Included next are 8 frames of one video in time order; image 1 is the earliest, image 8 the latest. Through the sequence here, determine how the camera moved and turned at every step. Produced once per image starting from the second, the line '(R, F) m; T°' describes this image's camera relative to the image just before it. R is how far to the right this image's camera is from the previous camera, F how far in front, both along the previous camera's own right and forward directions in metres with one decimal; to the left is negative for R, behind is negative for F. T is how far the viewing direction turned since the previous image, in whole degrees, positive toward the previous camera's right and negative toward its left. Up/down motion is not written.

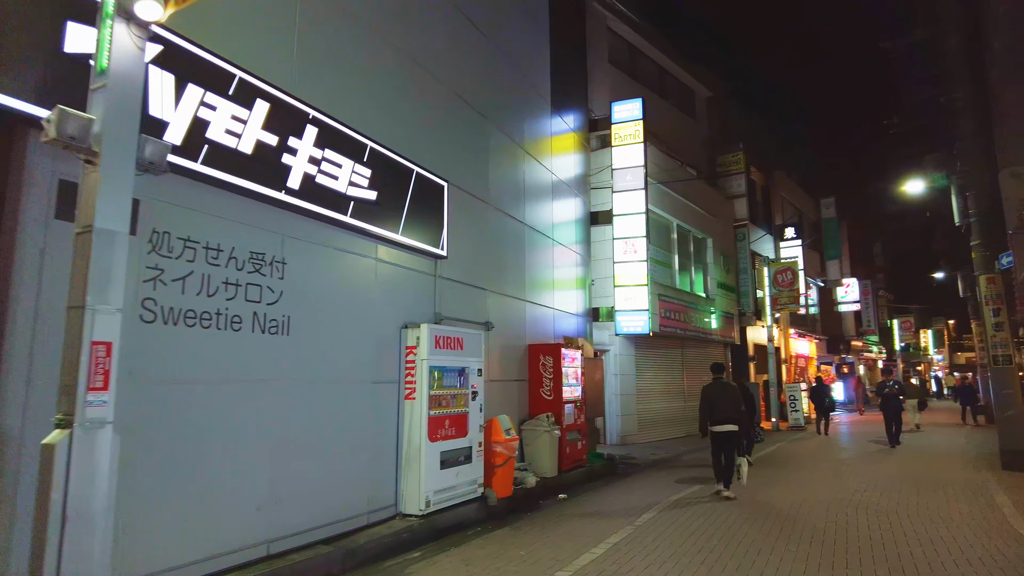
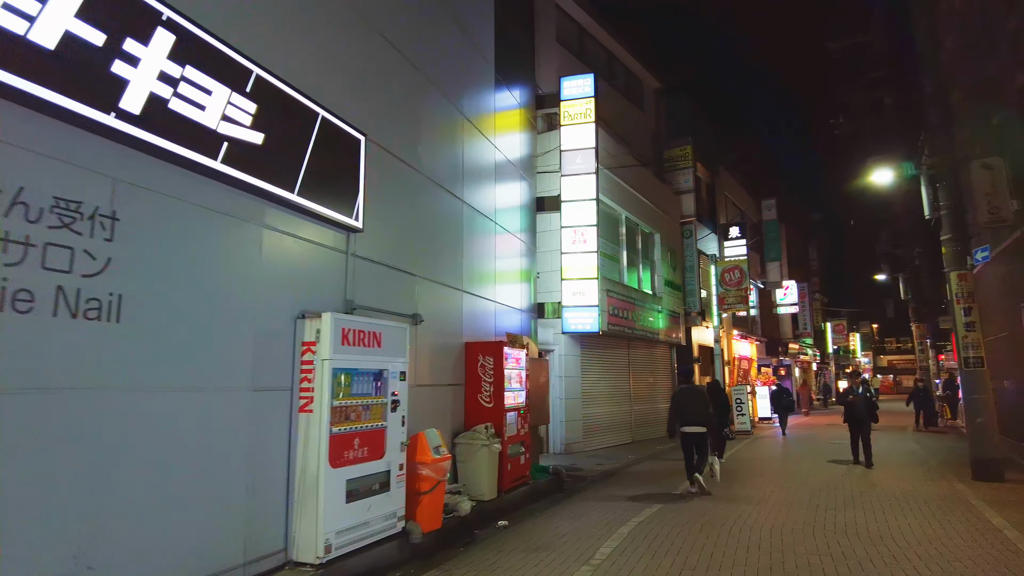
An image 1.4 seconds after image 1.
(0.0, +1.5) m; +5°
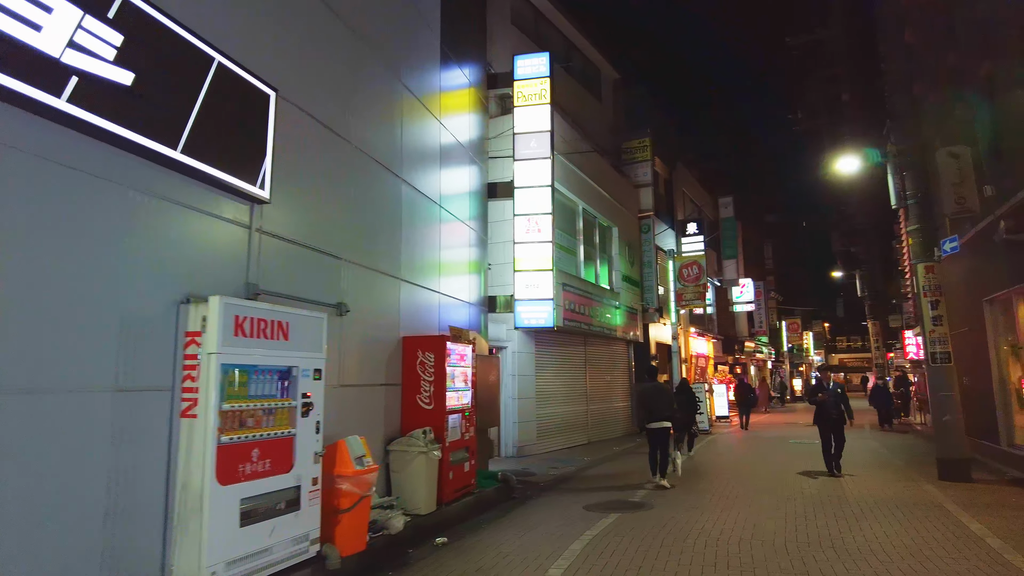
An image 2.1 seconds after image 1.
(+0.2, +0.8) m; +4°
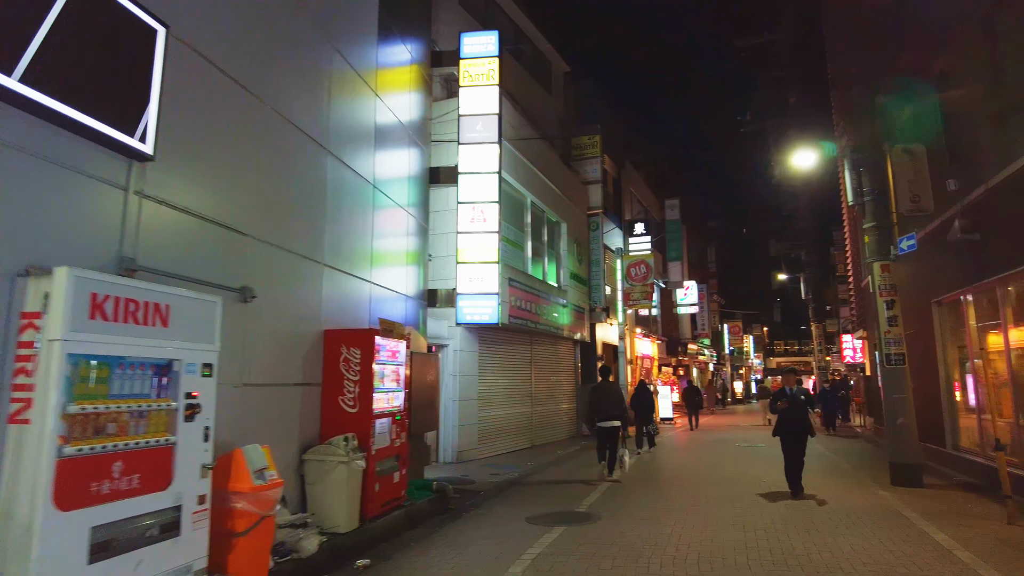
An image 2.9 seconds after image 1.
(+0.1, +0.8) m; +5°
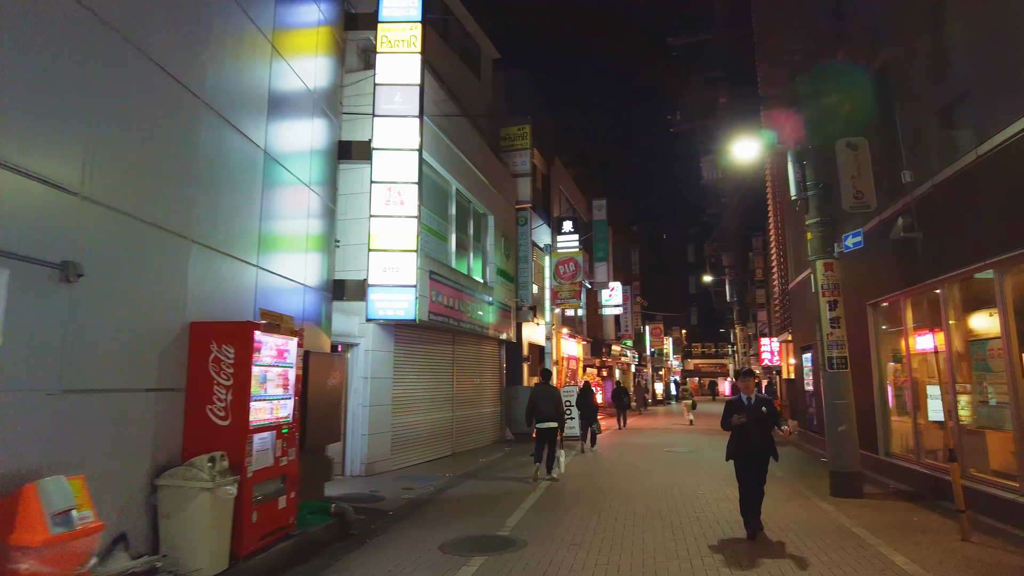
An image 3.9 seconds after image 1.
(+0.1, +1.1) m; +7°
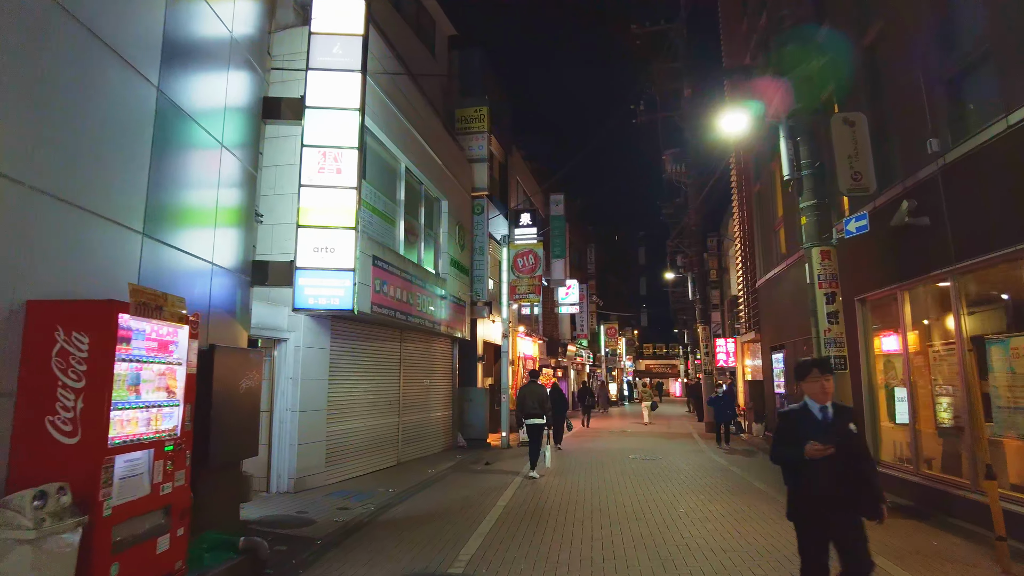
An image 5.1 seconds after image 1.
(-0.1, +1.3) m; +4°
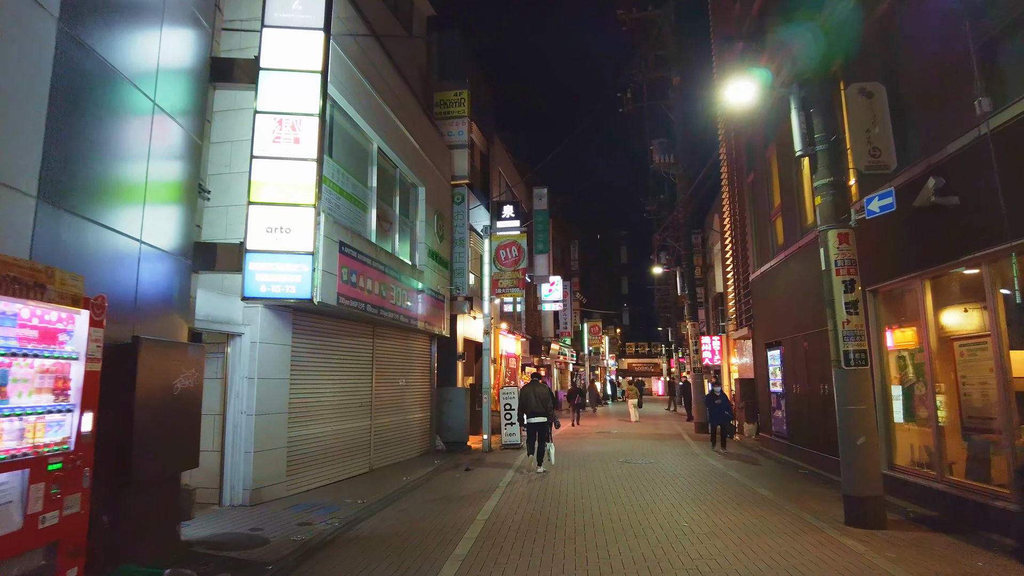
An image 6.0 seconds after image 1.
(0.0, +0.9) m; +2°
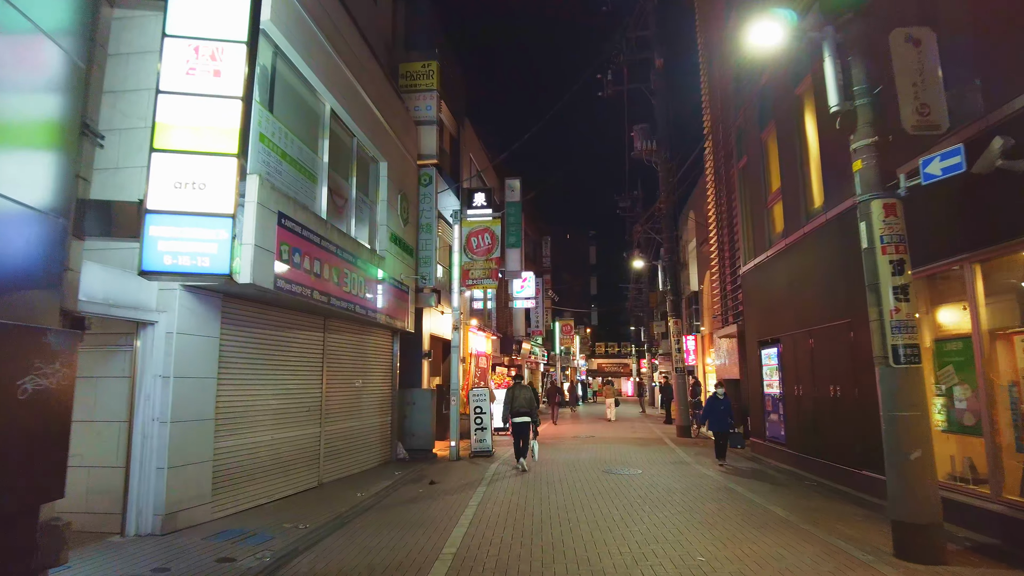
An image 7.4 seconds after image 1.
(-0.1, +1.4) m; +3°
